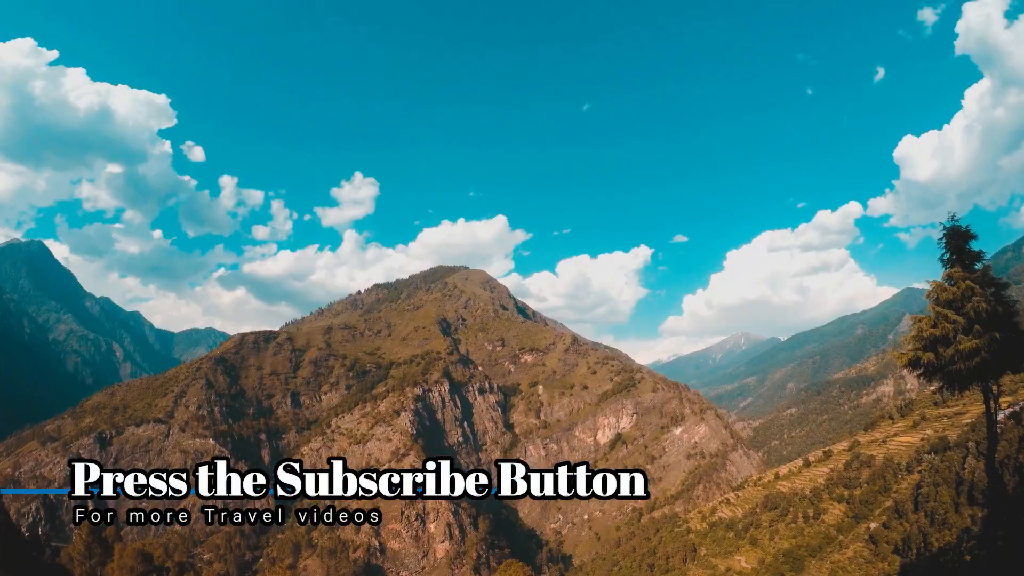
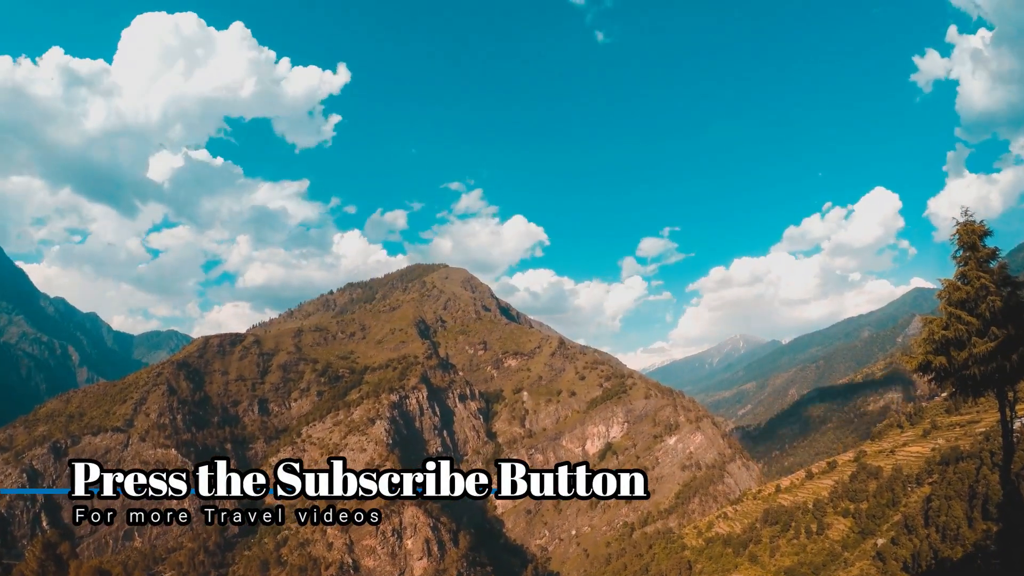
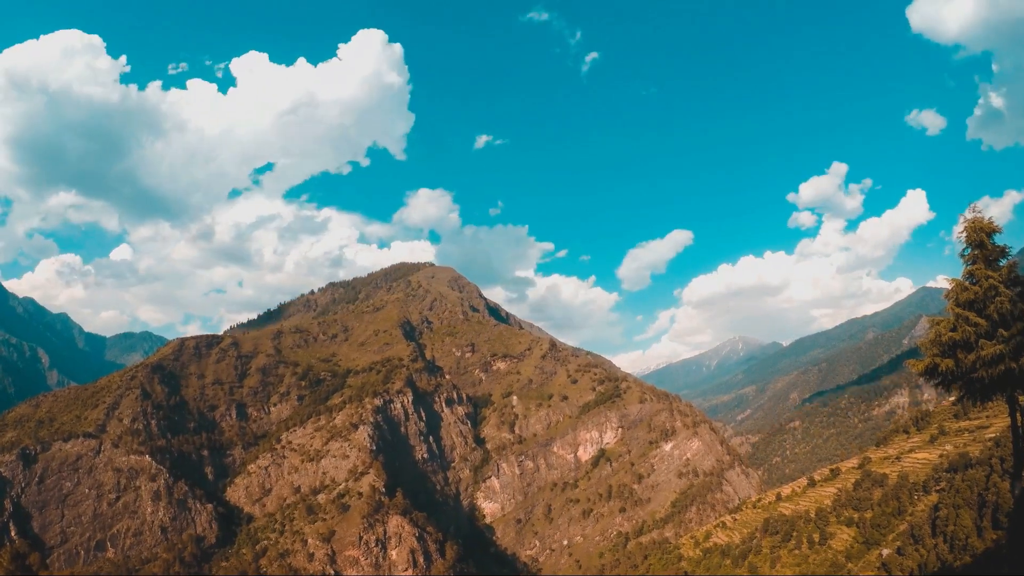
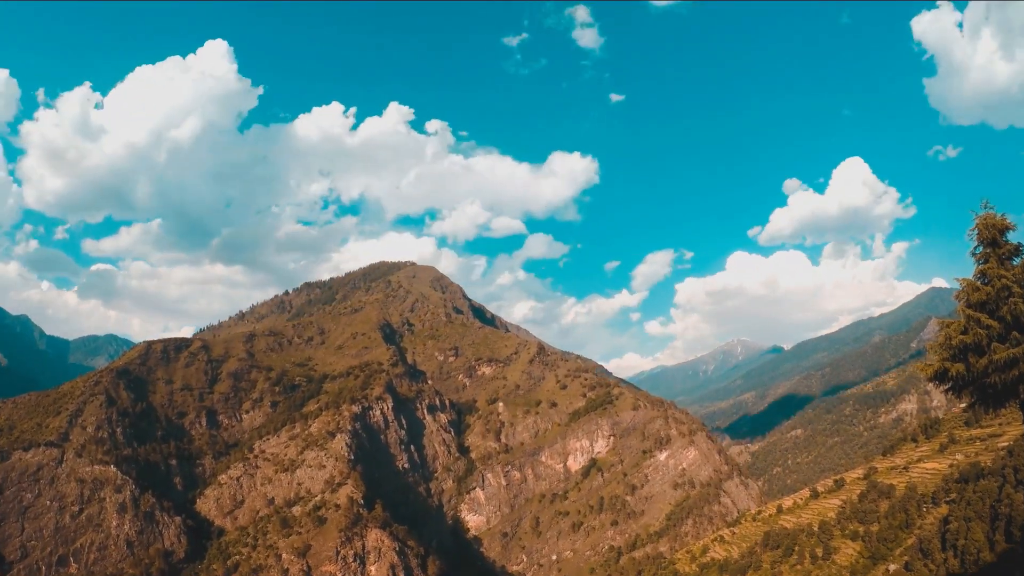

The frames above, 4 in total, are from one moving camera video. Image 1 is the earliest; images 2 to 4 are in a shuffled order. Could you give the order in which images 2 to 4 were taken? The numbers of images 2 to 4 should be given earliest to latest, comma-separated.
2, 3, 4
